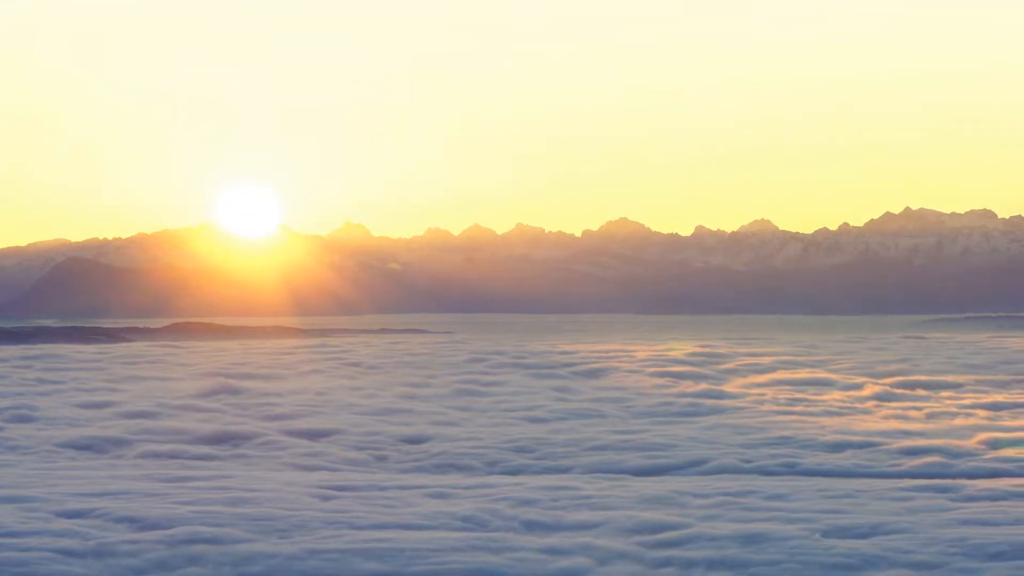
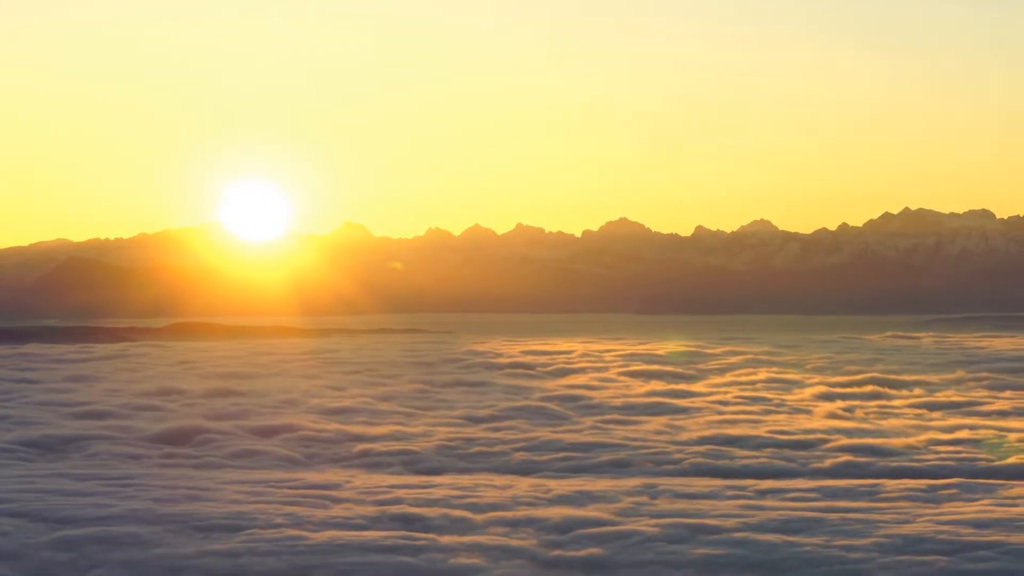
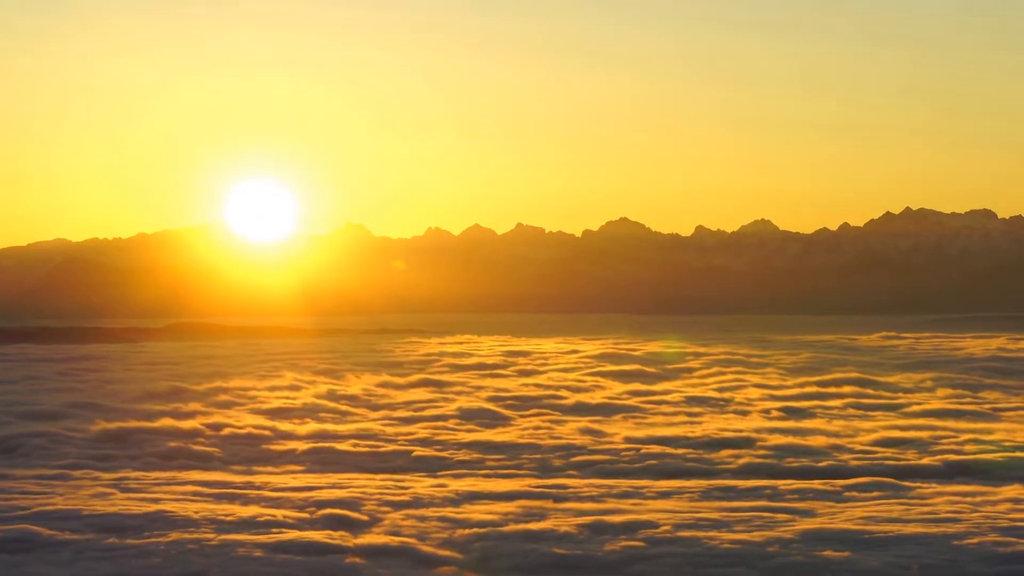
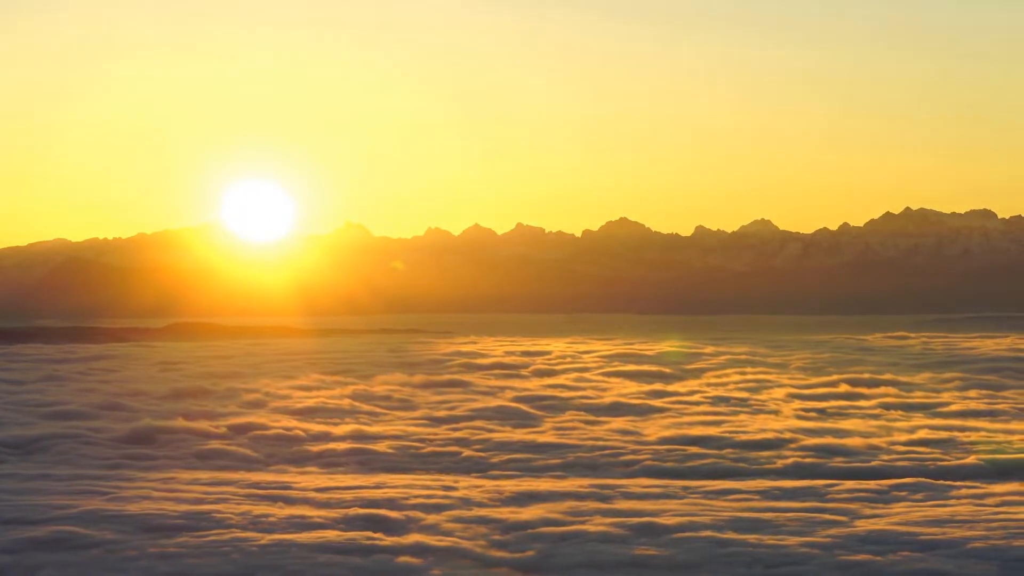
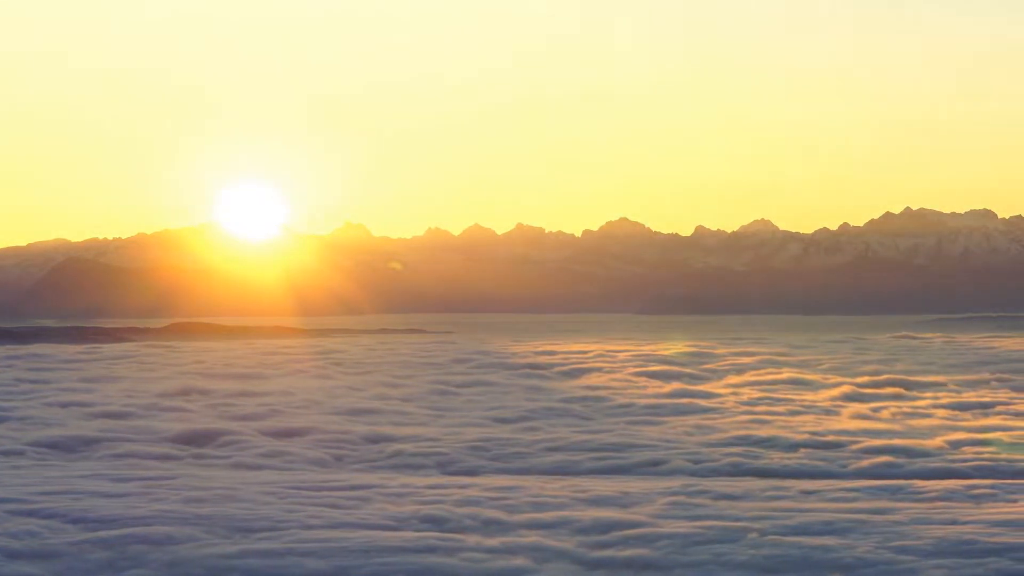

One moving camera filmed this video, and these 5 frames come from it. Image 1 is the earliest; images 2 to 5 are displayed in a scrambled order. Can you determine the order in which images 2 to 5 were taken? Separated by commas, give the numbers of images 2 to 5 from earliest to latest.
5, 2, 4, 3
